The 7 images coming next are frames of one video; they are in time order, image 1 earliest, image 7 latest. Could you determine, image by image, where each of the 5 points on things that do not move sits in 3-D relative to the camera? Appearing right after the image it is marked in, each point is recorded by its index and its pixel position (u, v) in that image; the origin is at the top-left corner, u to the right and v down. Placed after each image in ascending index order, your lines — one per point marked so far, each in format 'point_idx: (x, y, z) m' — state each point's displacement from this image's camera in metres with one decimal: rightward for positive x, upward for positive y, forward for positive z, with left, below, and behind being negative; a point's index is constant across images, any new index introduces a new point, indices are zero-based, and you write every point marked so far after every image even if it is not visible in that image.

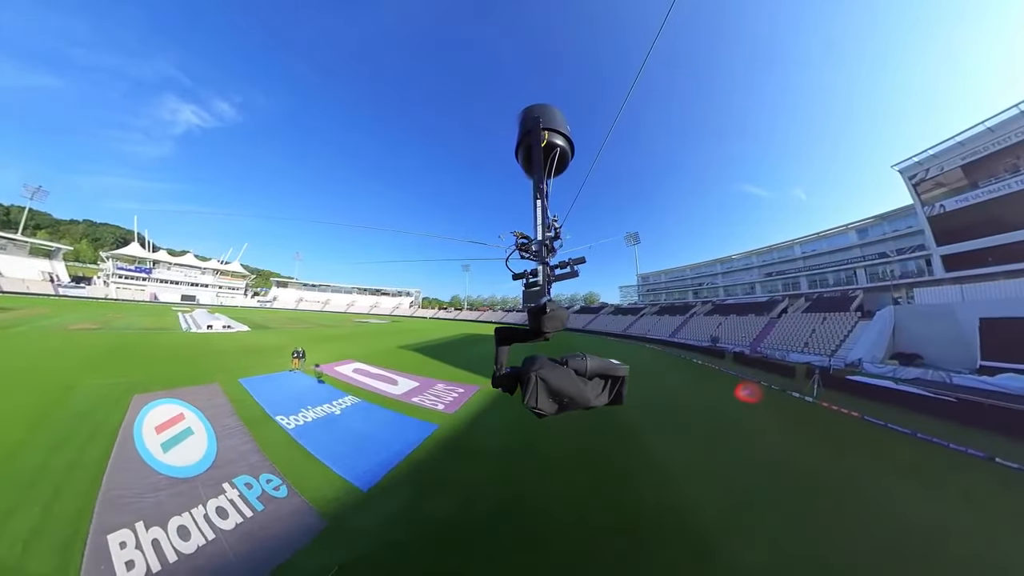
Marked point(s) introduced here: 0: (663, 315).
0: (+10.4, -2.3, +20.3) m
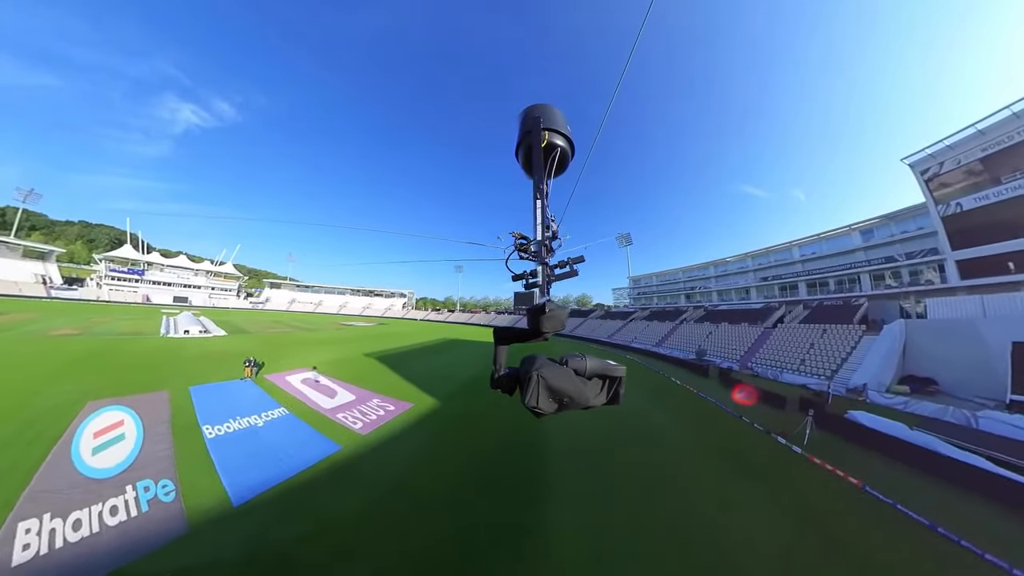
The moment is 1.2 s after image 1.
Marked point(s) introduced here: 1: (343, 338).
0: (+9.5, -2.4, +19.3) m
1: (-10.1, -2.8, +18.2) m
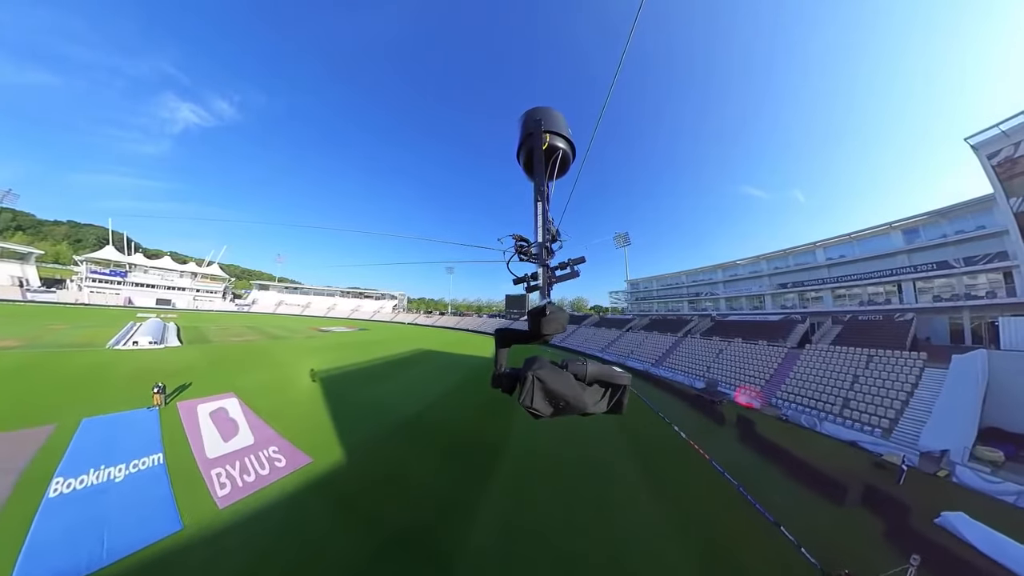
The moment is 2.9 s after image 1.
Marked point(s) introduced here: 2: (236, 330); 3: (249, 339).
0: (+8.7, -2.7, +17.4) m
1: (-11.0, -3.2, +16.5) m
2: (-17.7, -2.6, +19.2) m
3: (-14.1, -2.7, +16.2) m
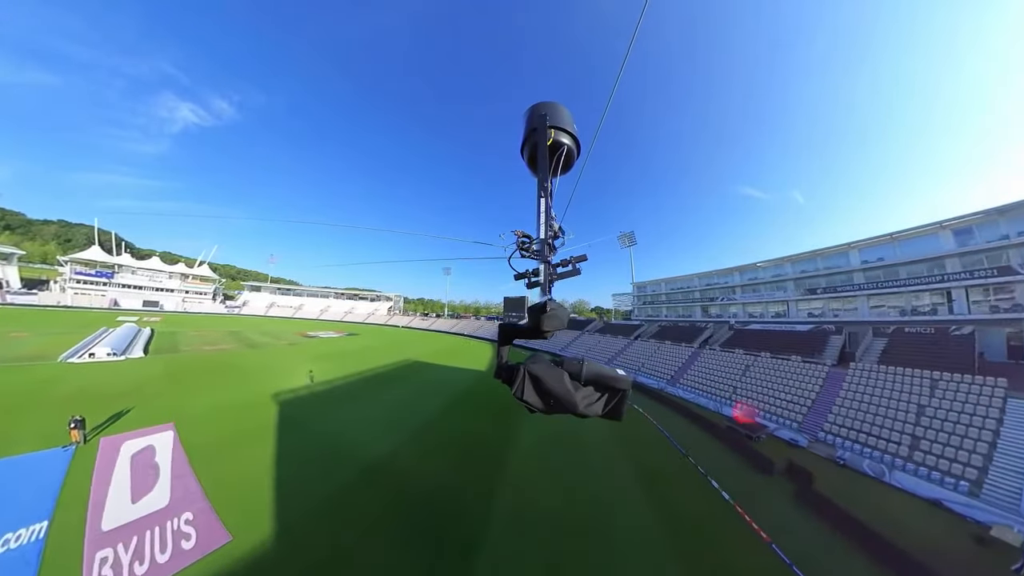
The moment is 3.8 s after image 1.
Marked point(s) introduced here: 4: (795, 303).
0: (+8.6, -3.0, +16.2) m
1: (-11.1, -3.4, +15.2) m
2: (-17.8, -2.8, +18.0) m
3: (-14.2, -2.9, +14.9) m
4: (+18.3, -0.9, +20.1) m
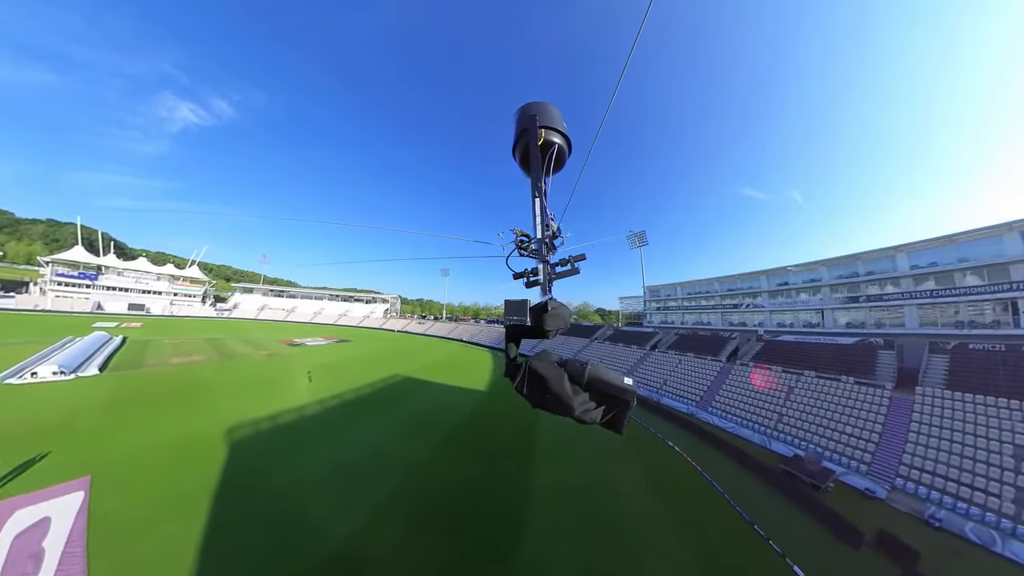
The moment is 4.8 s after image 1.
0: (+8.7, -3.2, +14.8) m
1: (-10.9, -3.7, +13.8) m
2: (-17.7, -3.1, +16.5) m
3: (-14.1, -3.2, +13.5) m
4: (+18.5, -1.1, +18.7) m
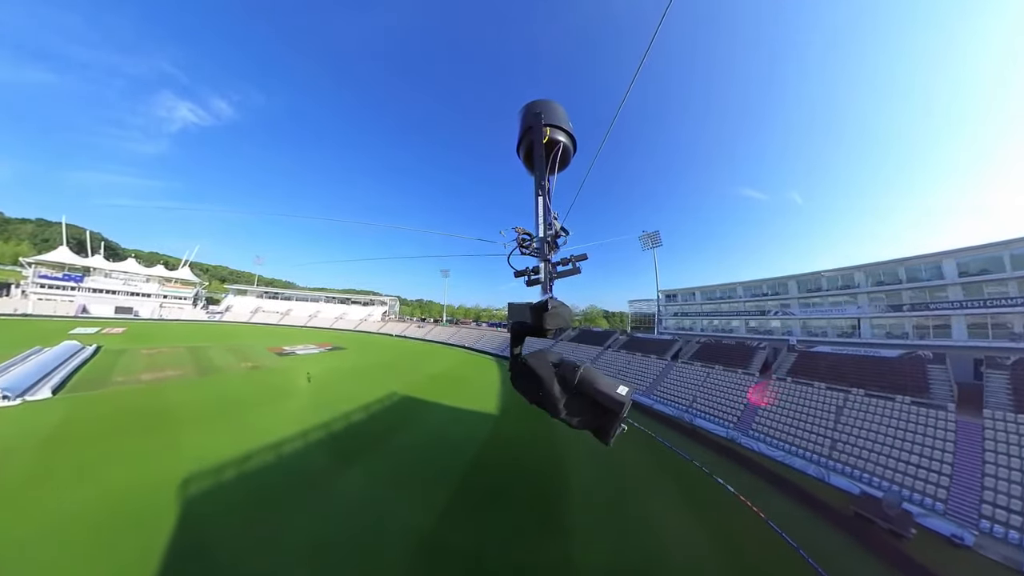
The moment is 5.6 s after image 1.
0: (+9.1, -3.5, +13.6) m
1: (-10.6, -3.9, +12.6) m
2: (-17.3, -3.3, +15.2) m
3: (-13.7, -3.5, +12.2) m
4: (+18.8, -1.3, +17.5) m
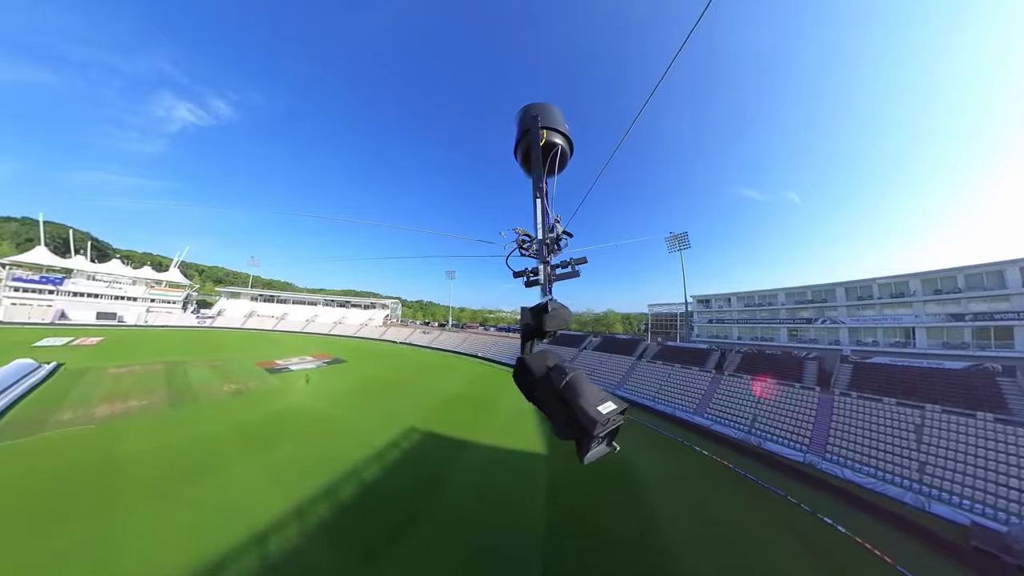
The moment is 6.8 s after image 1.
0: (+10.4, -3.8, +11.5) m
1: (-9.3, -4.3, +10.4) m
2: (-16.1, -3.7, +13.1) m
3: (-12.4, -3.8, +10.1) m
4: (+20.0, -1.7, +15.5) m
